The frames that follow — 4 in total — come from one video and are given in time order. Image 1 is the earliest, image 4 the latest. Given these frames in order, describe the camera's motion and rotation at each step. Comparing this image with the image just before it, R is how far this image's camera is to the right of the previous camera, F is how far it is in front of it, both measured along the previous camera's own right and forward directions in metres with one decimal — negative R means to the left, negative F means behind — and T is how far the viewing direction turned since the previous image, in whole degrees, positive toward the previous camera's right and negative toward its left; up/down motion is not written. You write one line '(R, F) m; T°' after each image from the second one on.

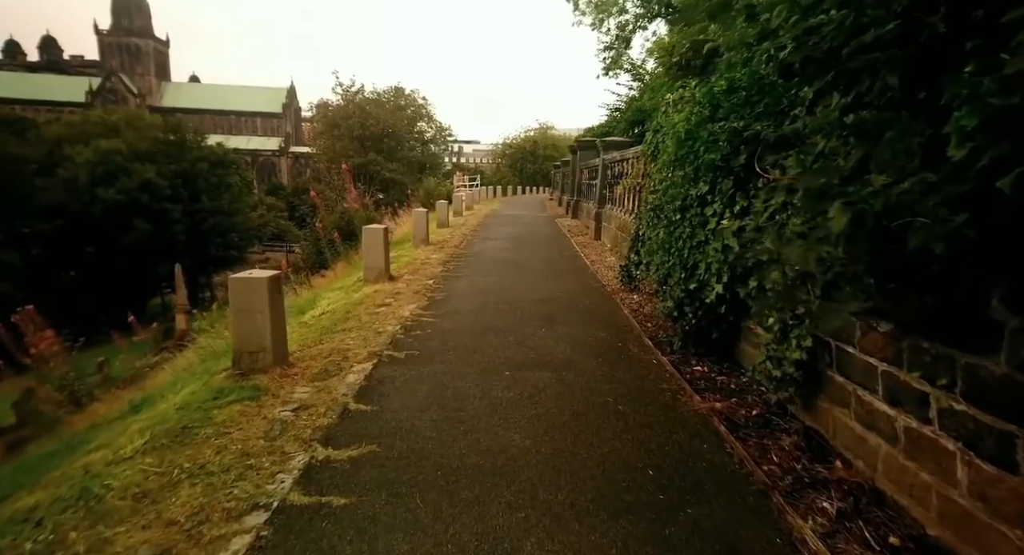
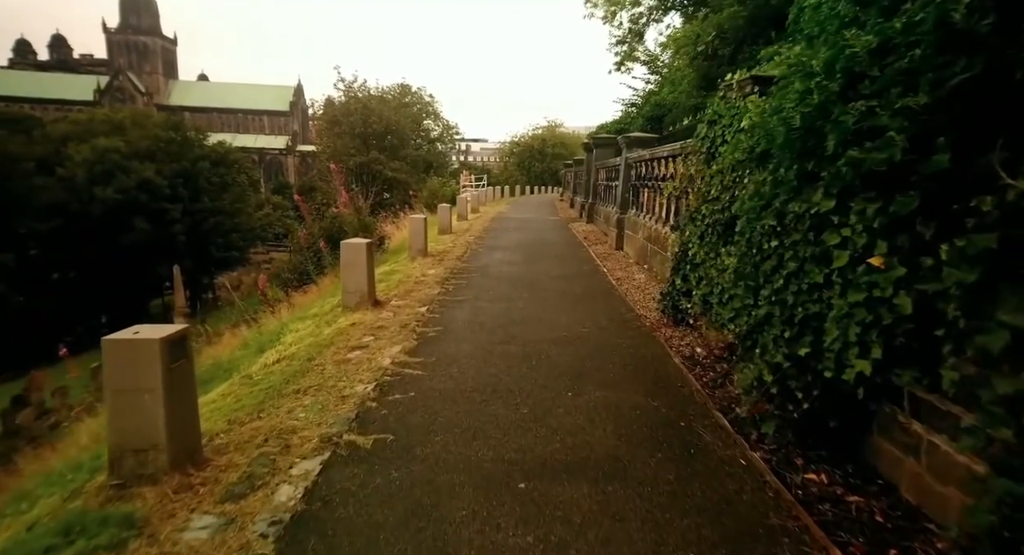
(-0.1, +1.5) m; -1°
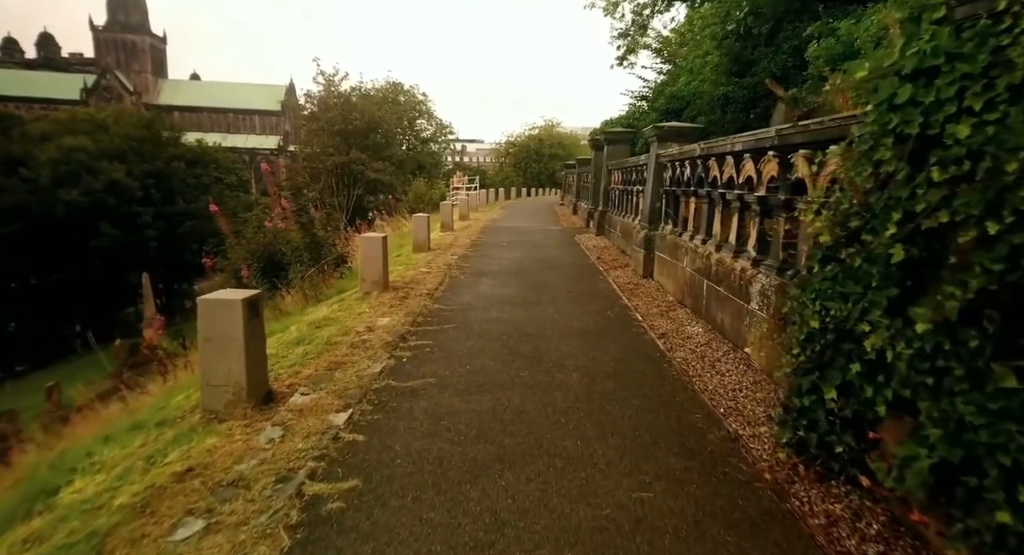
(+0.1, +2.8) m; 0°
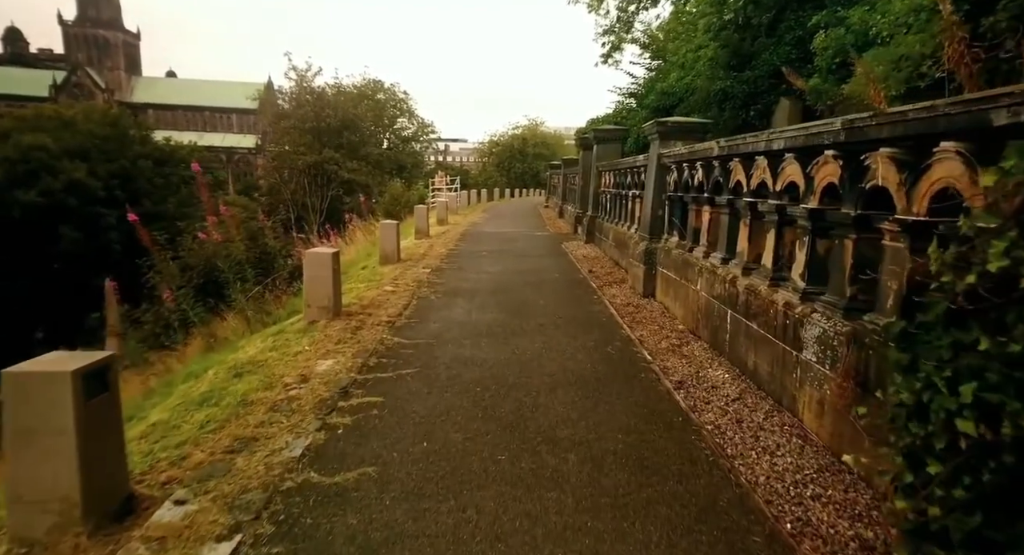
(+0.1, +1.2) m; +2°
